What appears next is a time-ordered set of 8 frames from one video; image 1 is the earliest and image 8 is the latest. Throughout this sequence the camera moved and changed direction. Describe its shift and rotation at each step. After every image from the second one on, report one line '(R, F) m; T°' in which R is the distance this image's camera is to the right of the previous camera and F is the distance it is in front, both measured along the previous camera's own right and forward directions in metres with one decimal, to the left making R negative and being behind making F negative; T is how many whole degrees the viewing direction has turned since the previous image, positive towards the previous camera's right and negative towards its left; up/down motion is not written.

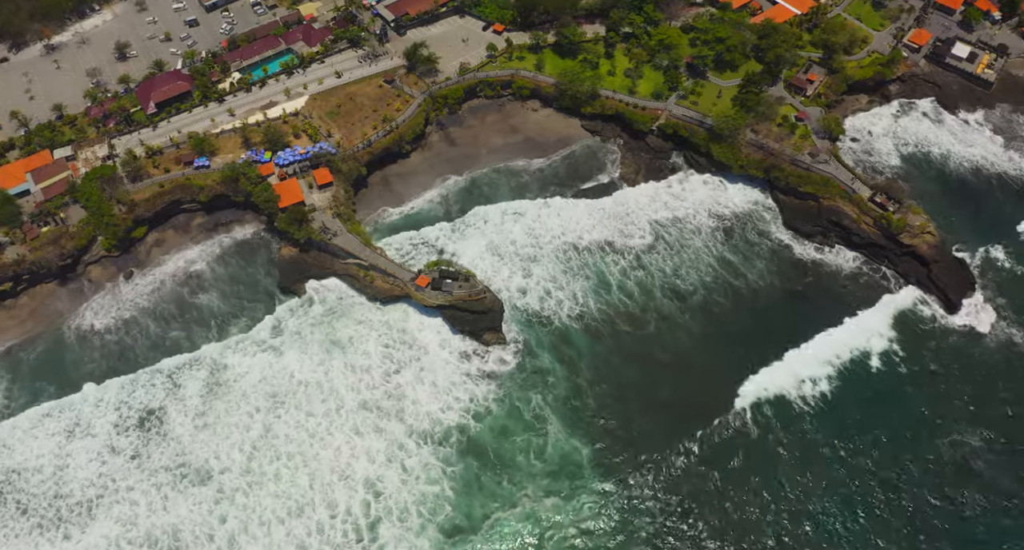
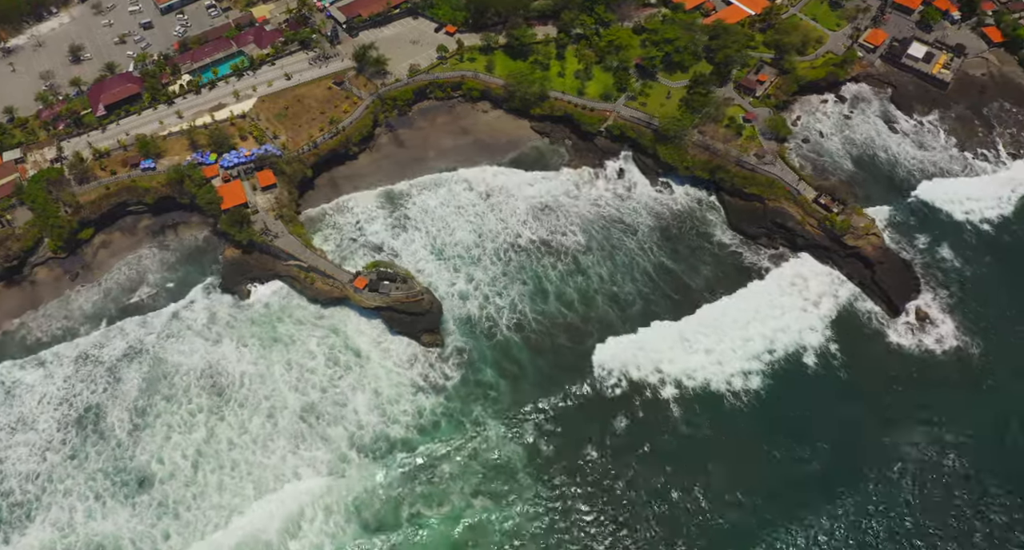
(+6.5, 0.0) m; -1°
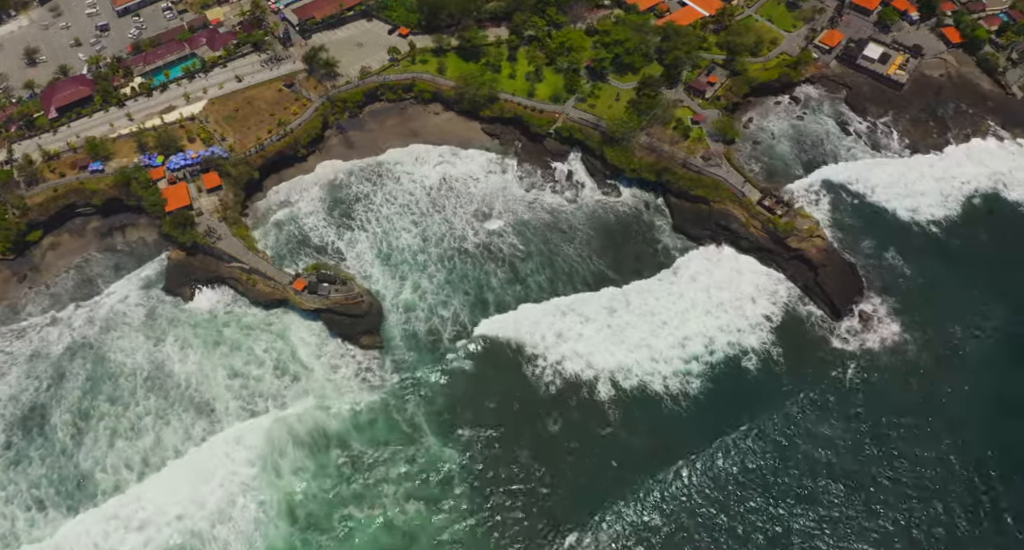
(+6.3, 0.0) m; -1°
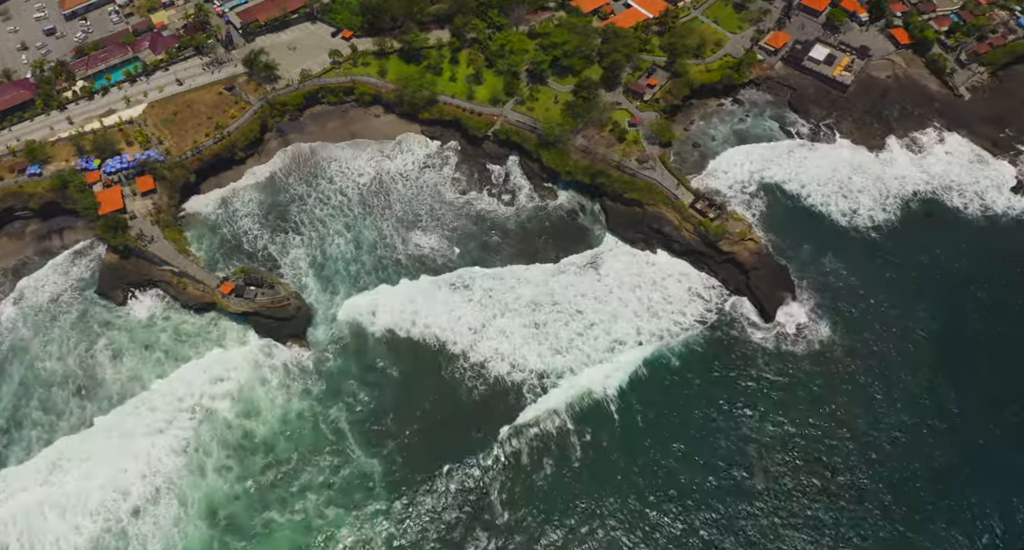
(+7.5, +0.1) m; -1°
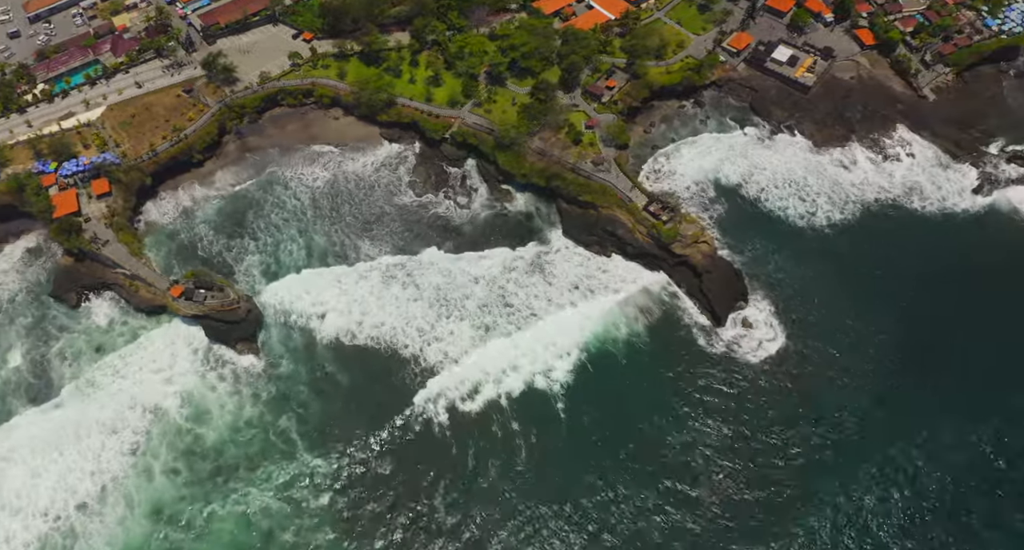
(+5.1, +0.2) m; 0°
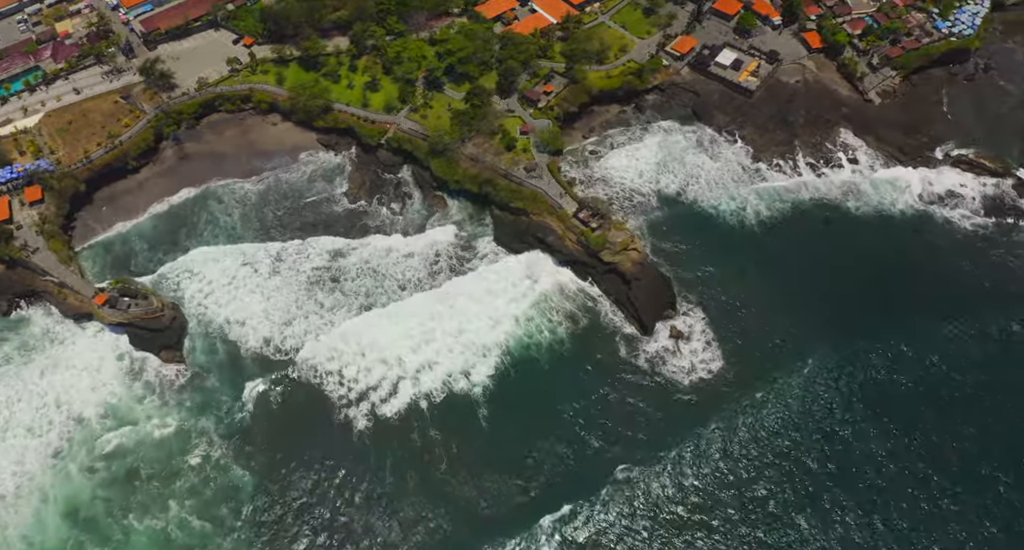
(+7.8, +0.5) m; -1°
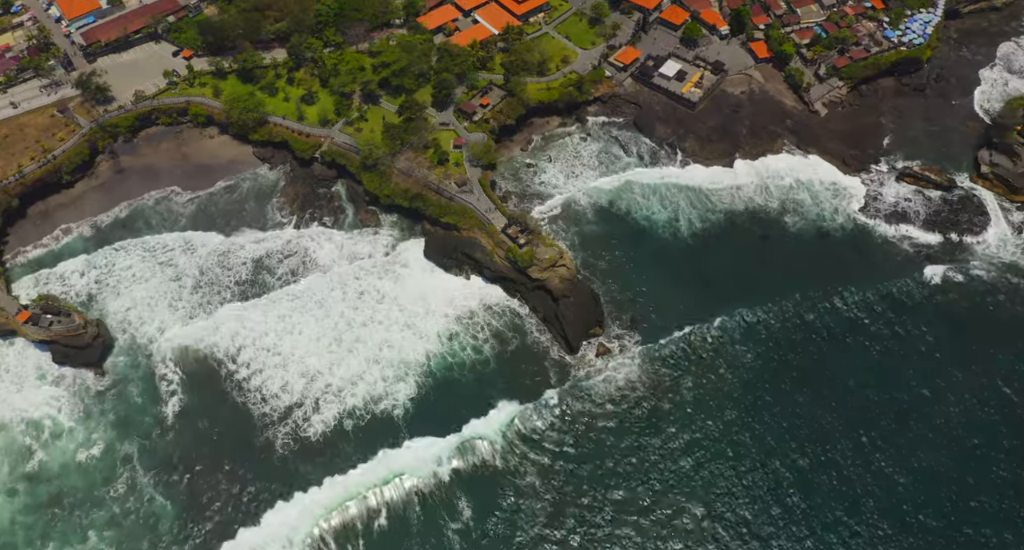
(+7.8, +0.9) m; -1°
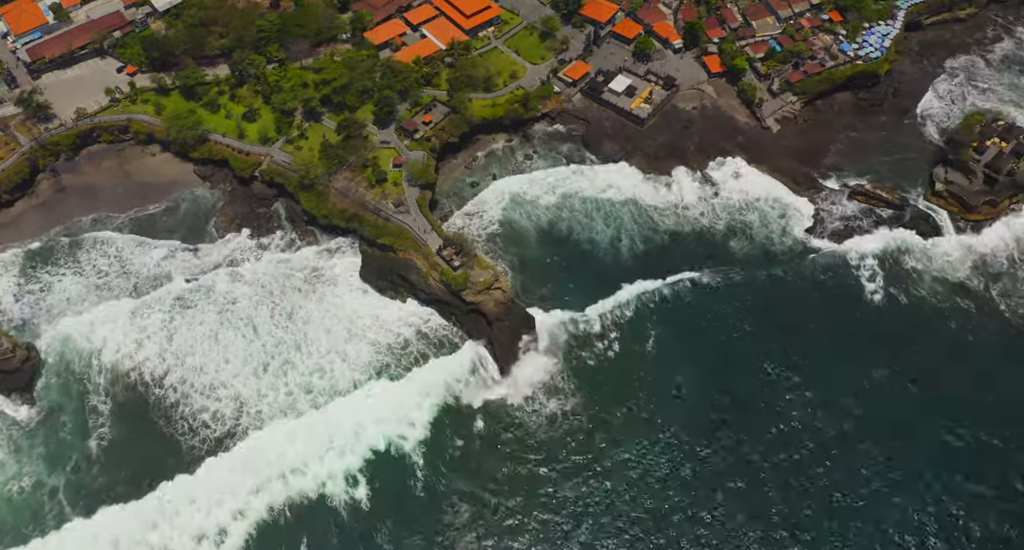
(+6.9, +1.3) m; -1°
